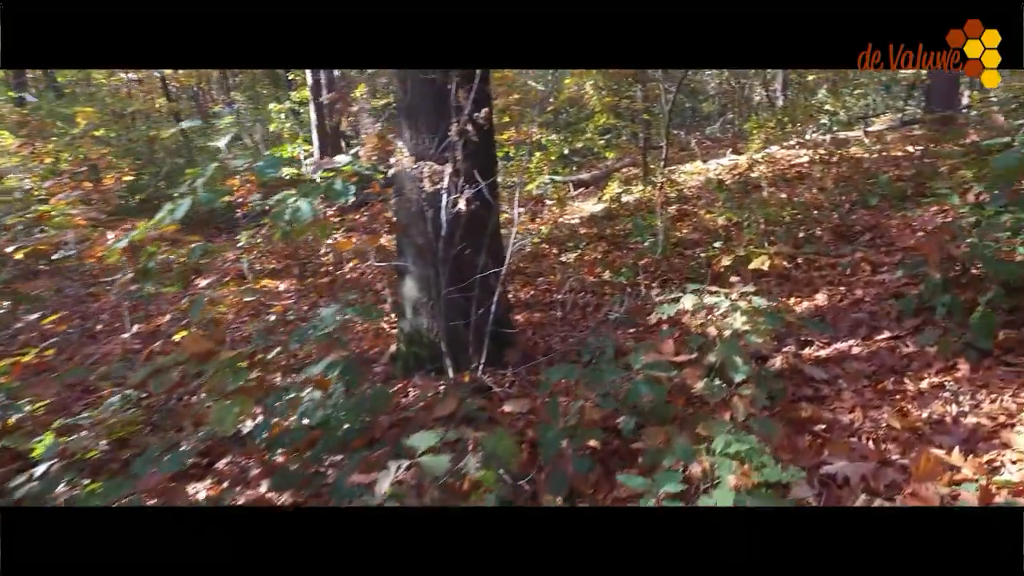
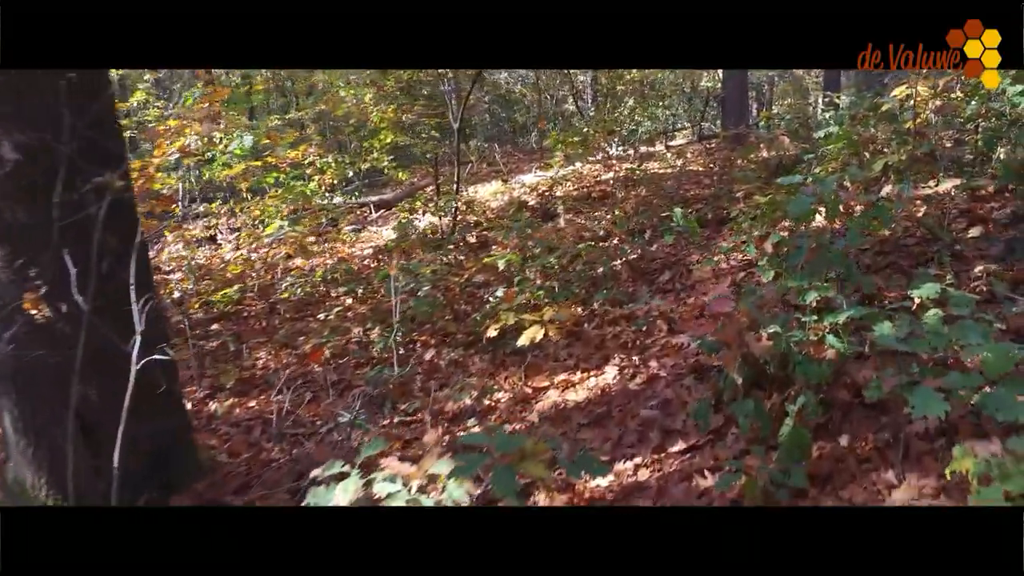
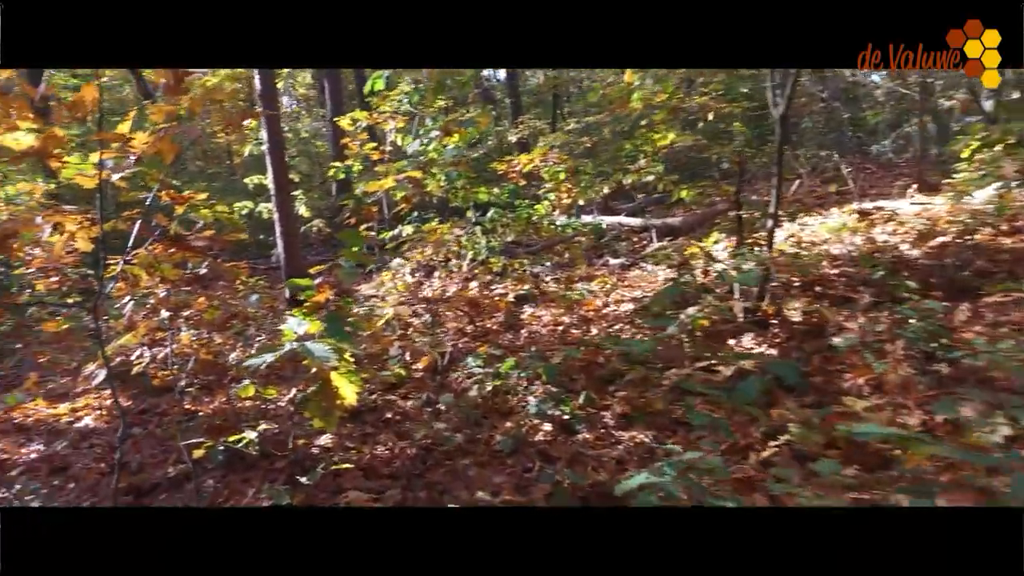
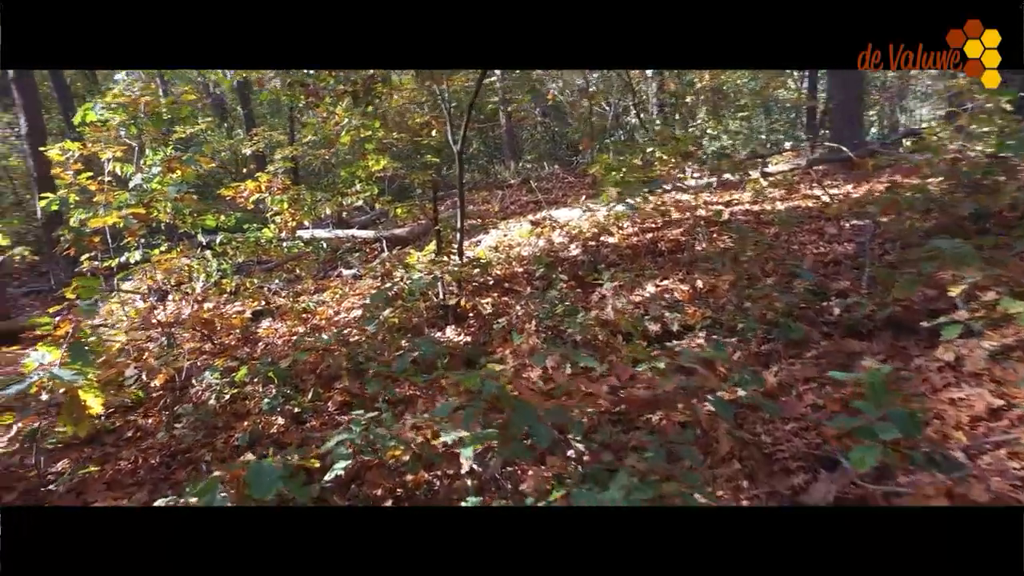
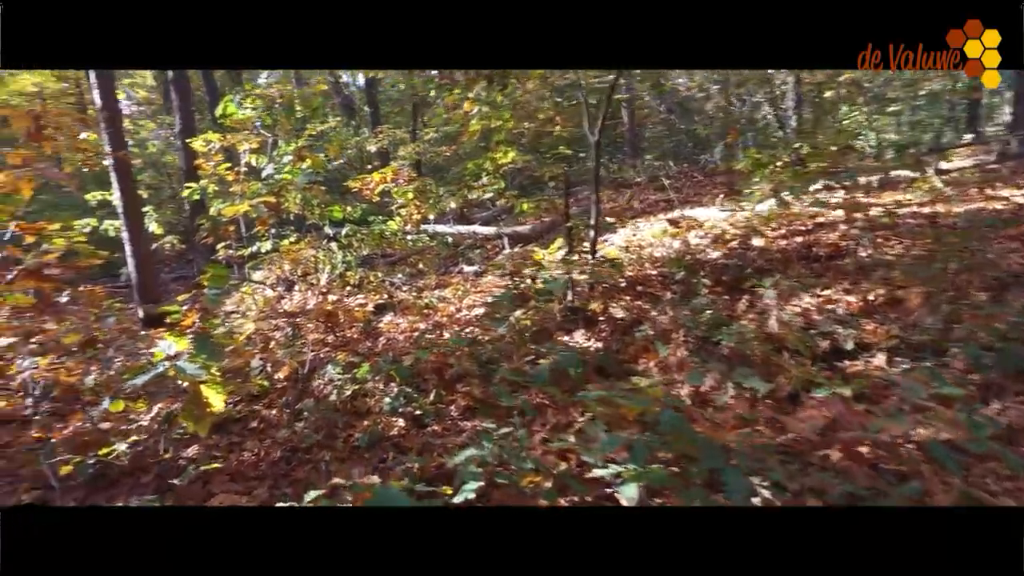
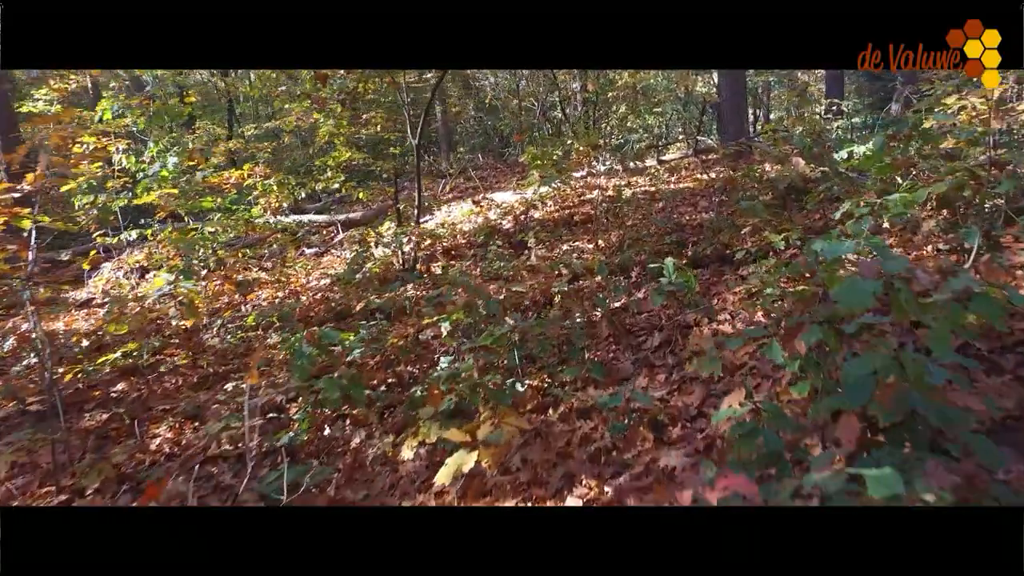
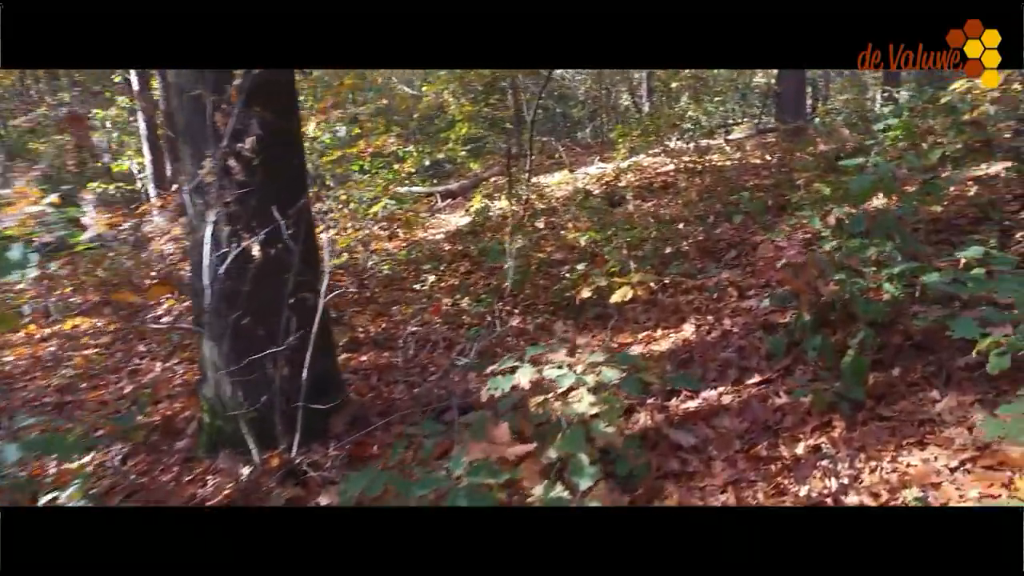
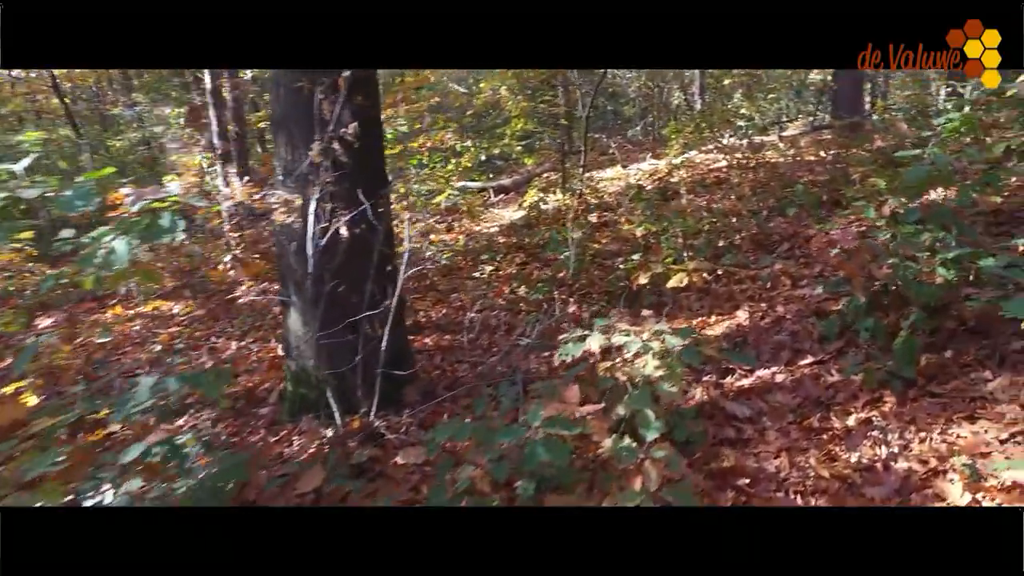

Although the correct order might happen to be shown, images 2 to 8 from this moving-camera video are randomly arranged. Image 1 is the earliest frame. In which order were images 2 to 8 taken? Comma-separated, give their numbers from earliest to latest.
8, 7, 2, 6, 4, 5, 3
